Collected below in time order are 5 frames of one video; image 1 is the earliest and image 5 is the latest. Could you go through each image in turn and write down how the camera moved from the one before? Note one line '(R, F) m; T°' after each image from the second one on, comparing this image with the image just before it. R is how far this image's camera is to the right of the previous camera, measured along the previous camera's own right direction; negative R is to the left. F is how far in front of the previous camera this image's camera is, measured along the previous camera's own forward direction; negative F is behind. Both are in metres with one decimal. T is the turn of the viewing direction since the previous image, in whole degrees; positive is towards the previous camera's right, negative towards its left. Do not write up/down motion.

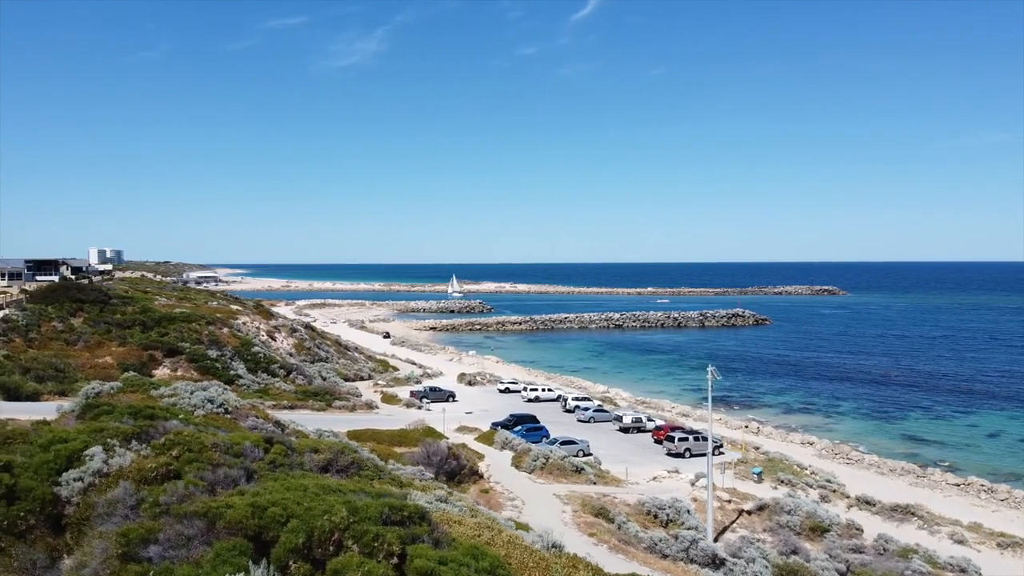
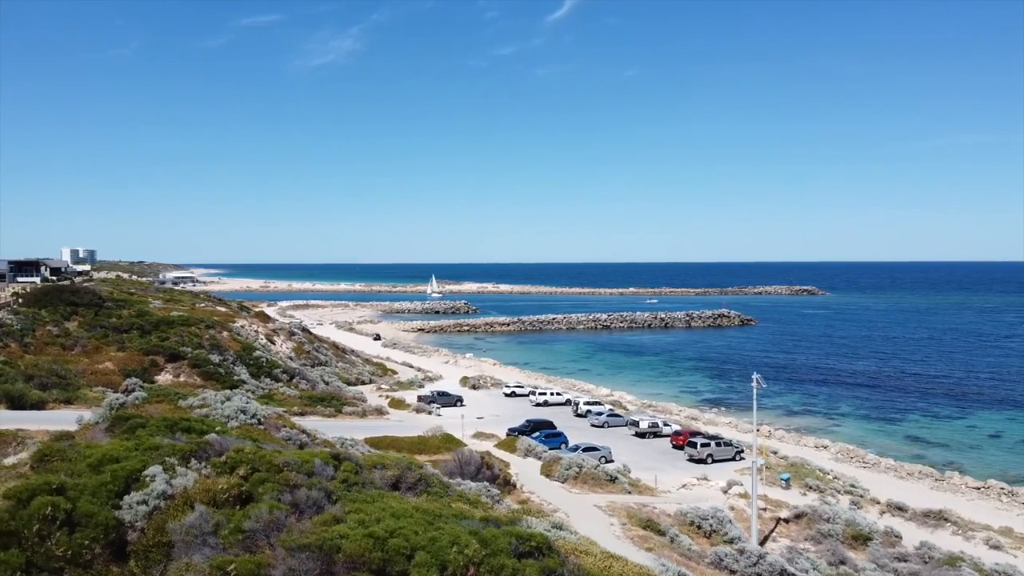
(-1.4, +0.4) m; +1°
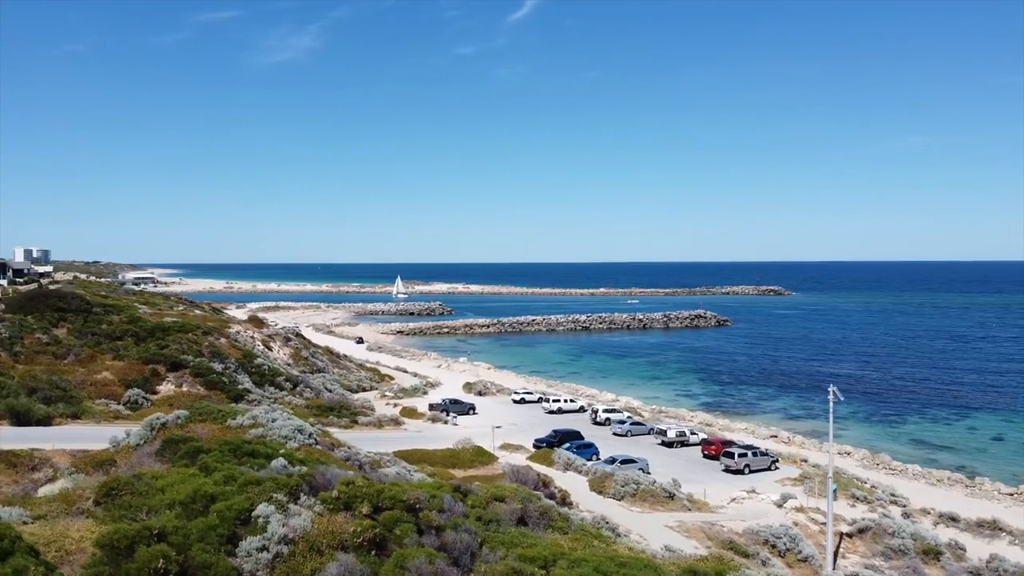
(-2.2, +0.8) m; +2°
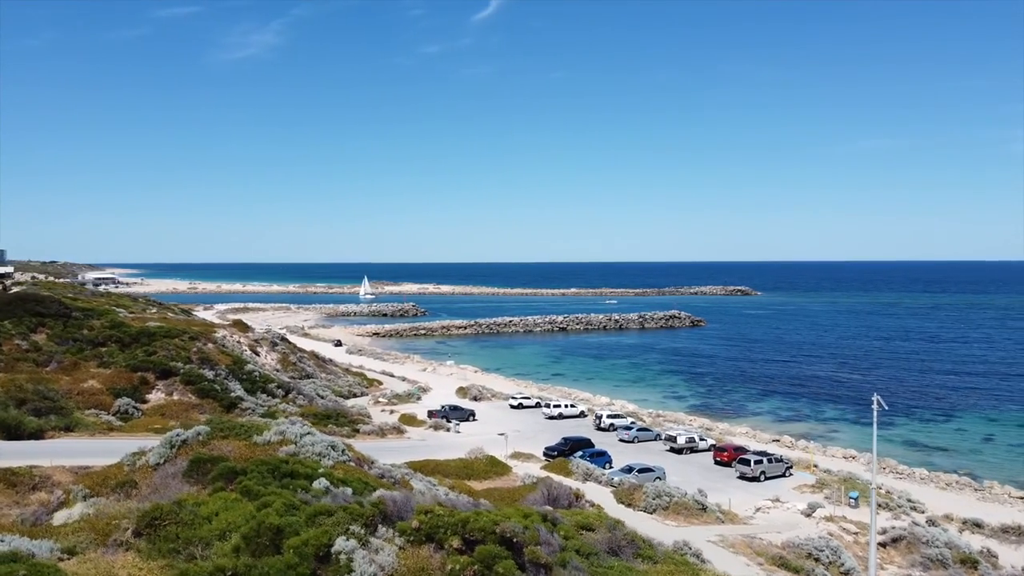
(-1.5, +0.6) m; +2°
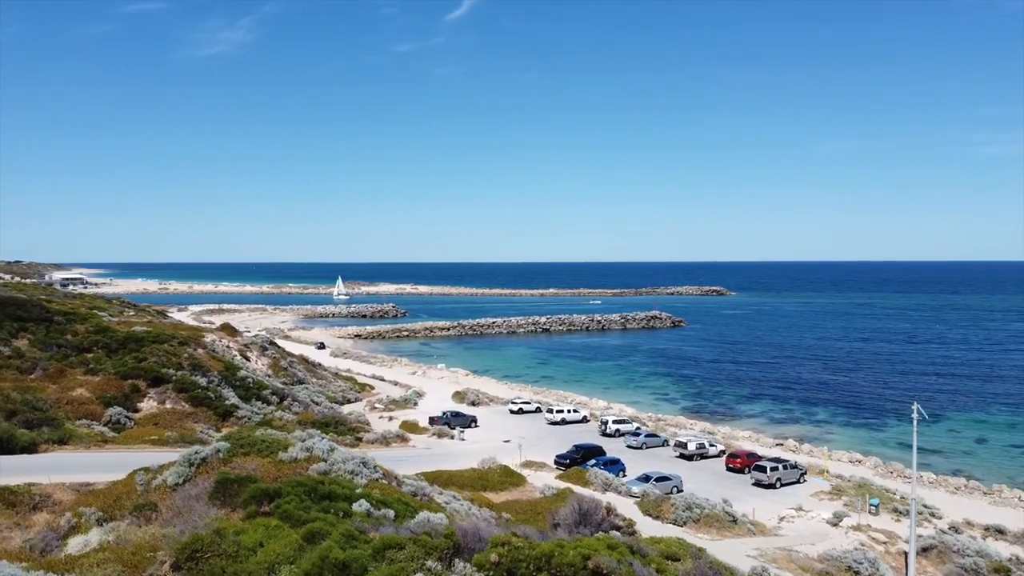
(-1.2, +0.6) m; +2°
